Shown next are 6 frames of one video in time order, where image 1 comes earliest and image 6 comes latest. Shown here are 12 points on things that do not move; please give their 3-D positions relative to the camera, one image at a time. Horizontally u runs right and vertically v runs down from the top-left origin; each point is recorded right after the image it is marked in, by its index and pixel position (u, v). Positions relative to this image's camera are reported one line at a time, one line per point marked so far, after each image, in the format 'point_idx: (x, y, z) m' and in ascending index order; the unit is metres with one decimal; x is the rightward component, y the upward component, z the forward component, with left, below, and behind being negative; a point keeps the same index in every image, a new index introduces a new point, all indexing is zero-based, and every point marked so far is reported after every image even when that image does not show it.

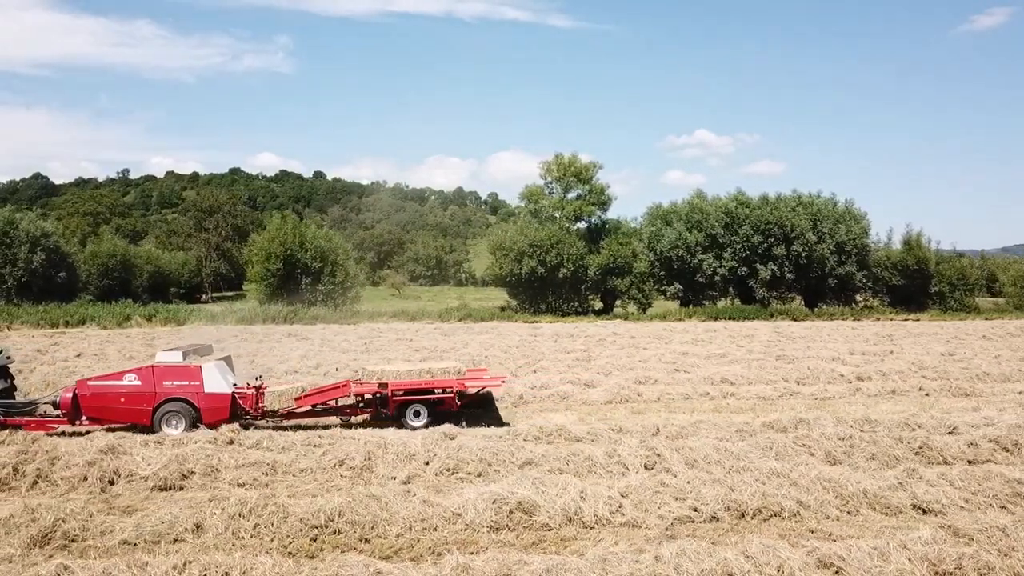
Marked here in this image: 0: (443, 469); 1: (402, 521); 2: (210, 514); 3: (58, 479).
0: (-0.8, -2.2, +8.3) m
1: (-1.0, -2.2, +6.5) m
2: (-2.8, -2.1, +6.5) m
3: (-5.1, -2.1, +7.8) m
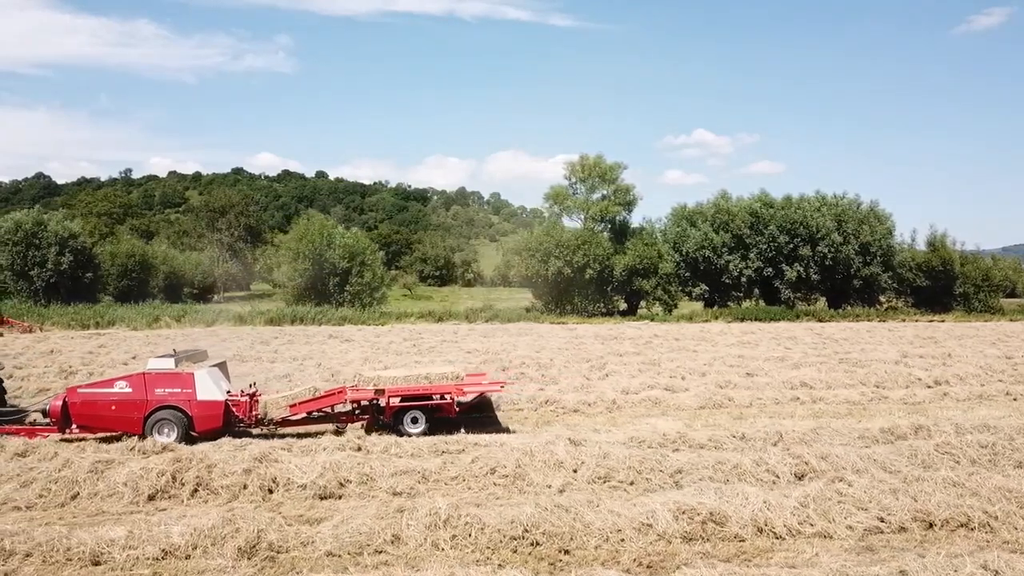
0: (+1.0, -2.2, +8.3) m
1: (+0.8, -2.3, +6.5) m
2: (-1.0, -2.2, +6.5) m
3: (-3.3, -2.2, +7.8) m
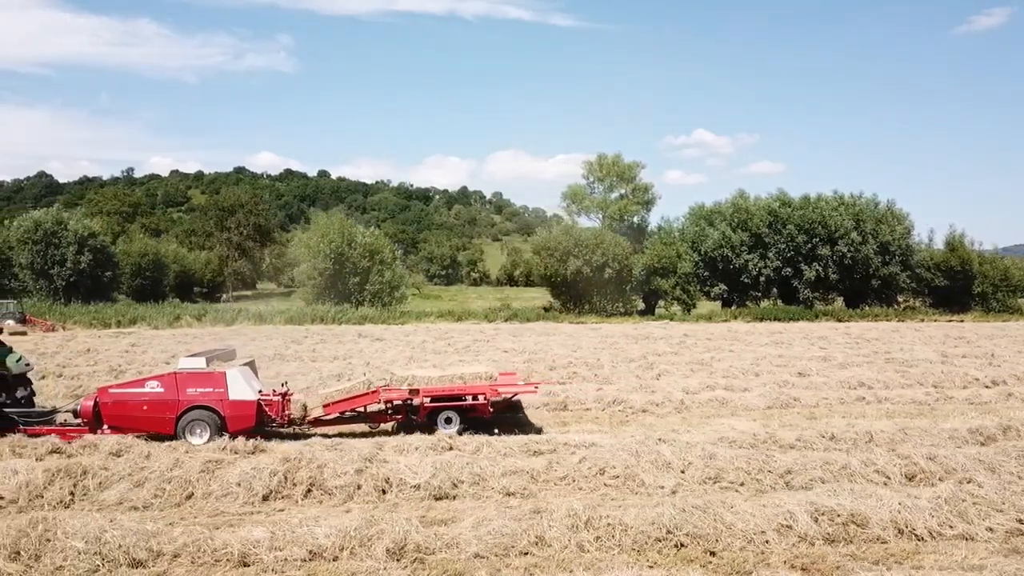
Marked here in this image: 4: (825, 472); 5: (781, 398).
0: (+2.3, -2.2, +8.2) m
1: (+2.1, -2.3, +6.4) m
2: (+0.3, -2.2, +6.4) m
3: (-2.0, -2.2, +7.7) m
4: (+3.7, -2.2, +8.3) m
5: (+5.5, -2.2, +14.3) m
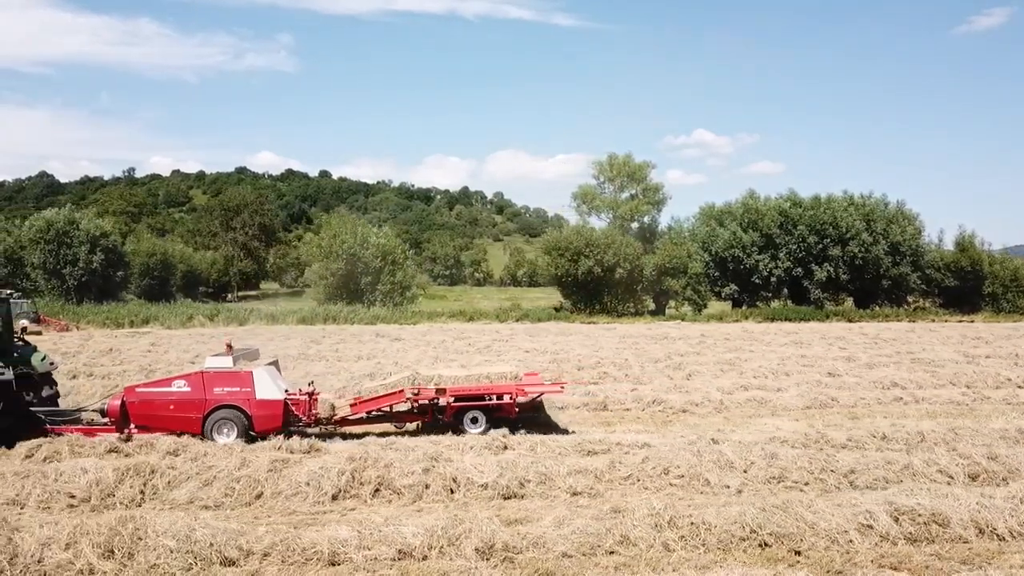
0: (+3.1, -2.2, +8.2) m
1: (+2.9, -2.3, +6.4) m
2: (+1.1, -2.2, +6.4) m
3: (-1.2, -2.2, +7.7) m
4: (+4.5, -2.2, +8.3) m
5: (+6.3, -2.2, +14.2) m
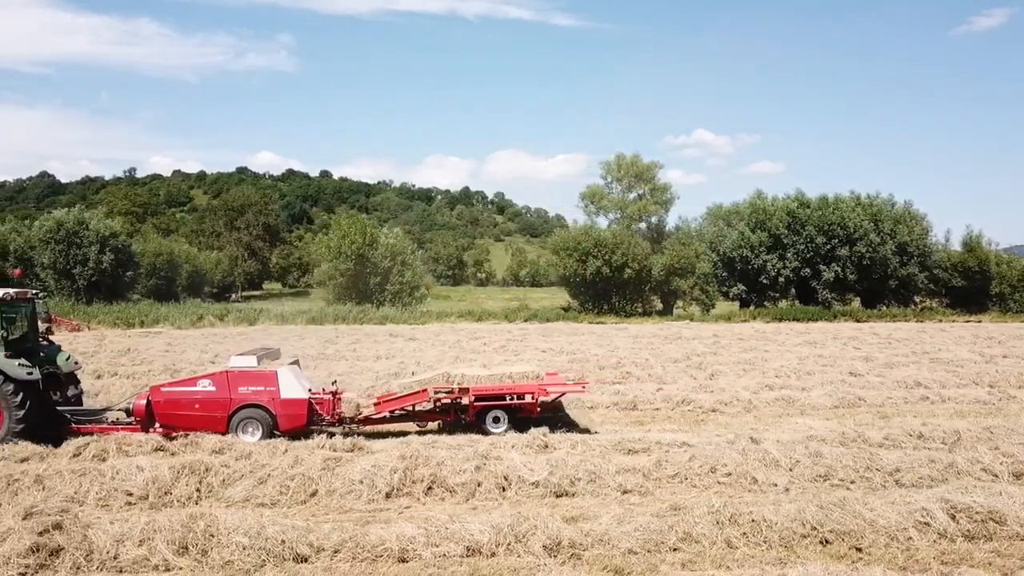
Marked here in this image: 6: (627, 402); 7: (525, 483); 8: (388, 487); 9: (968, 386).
0: (+3.6, -2.2, +8.3) m
1: (+3.5, -2.3, +6.5) m
2: (+1.7, -2.2, +6.5) m
3: (-0.6, -2.2, +7.7) m
4: (+5.1, -2.2, +8.4) m
5: (+6.9, -2.2, +14.3) m
6: (+2.2, -2.2, +13.7) m
7: (+0.1, -2.2, +7.8) m
8: (-1.4, -2.2, +7.7) m
9: (+10.5, -2.3, +16.1) m
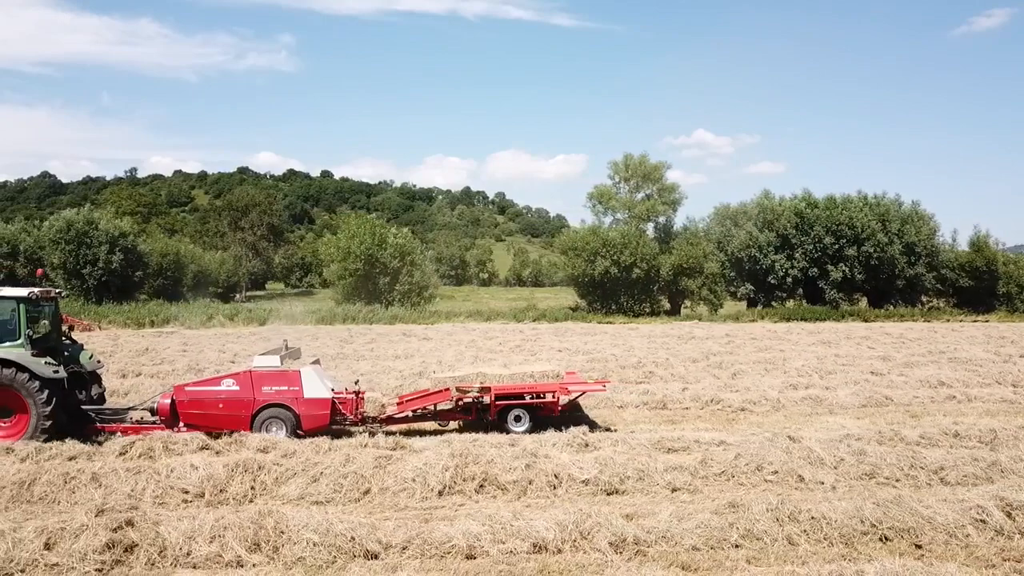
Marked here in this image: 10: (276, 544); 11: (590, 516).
0: (+4.2, -2.2, +8.3) m
1: (+4.0, -2.2, +6.5) m
2: (+2.2, -2.2, +6.5) m
3: (-0.1, -2.2, +7.8) m
4: (+5.6, -2.2, +8.4) m
5: (+7.4, -2.2, +14.4) m
6: (+2.8, -2.2, +13.7) m
7: (+0.7, -2.2, +7.9) m
8: (-0.8, -2.2, +7.7) m
9: (+11.1, -2.3, +16.1) m
10: (-2.0, -2.2, +5.9) m
11: (+0.7, -2.1, +6.5) m
